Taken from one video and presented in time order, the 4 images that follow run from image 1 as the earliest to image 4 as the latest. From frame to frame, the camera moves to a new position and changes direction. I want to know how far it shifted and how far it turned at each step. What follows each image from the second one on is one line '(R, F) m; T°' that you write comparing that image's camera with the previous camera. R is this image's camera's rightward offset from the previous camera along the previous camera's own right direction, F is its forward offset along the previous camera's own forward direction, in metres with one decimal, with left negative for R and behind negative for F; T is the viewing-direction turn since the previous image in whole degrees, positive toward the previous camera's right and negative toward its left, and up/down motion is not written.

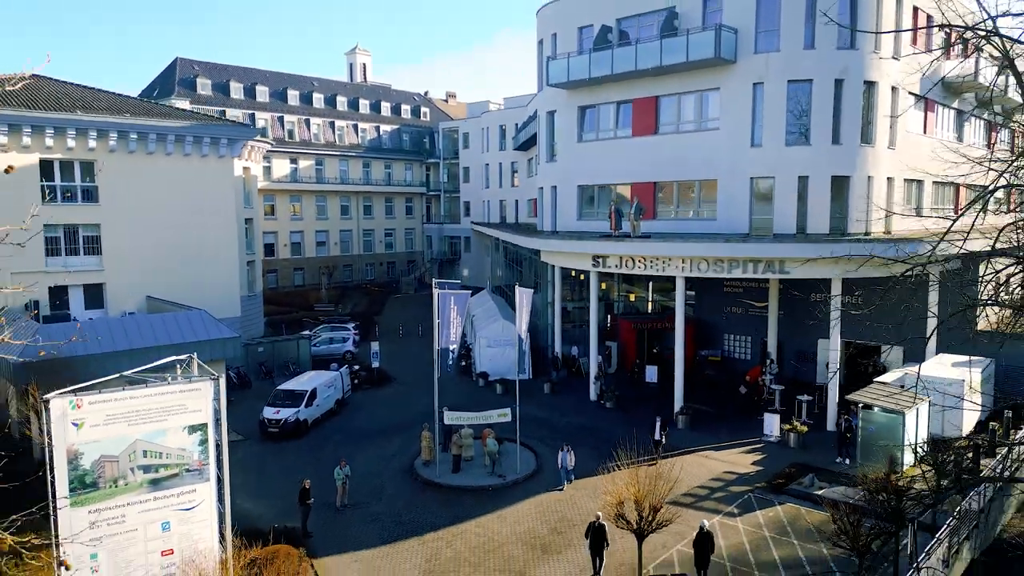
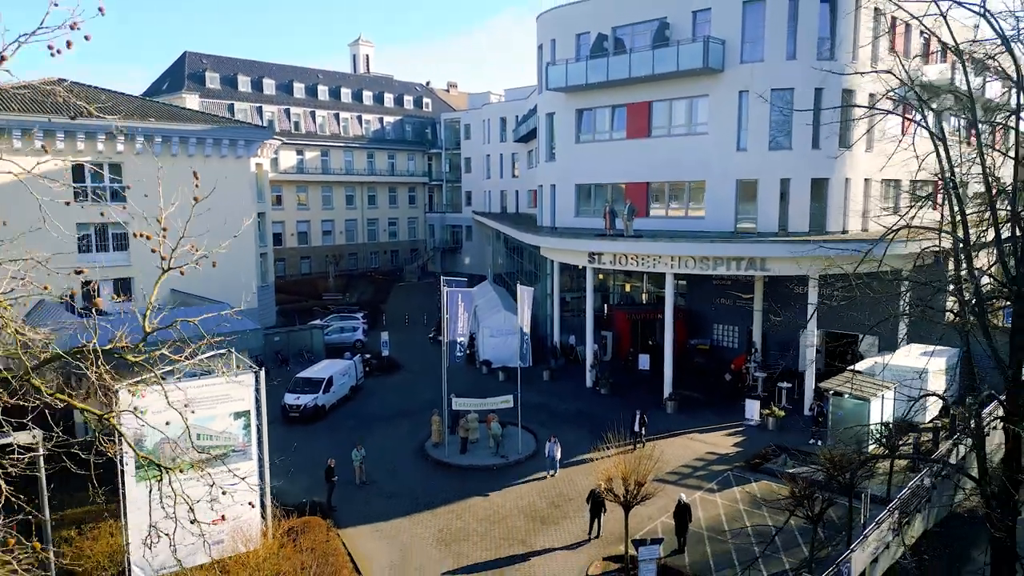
(-0.1, -1.5) m; 0°
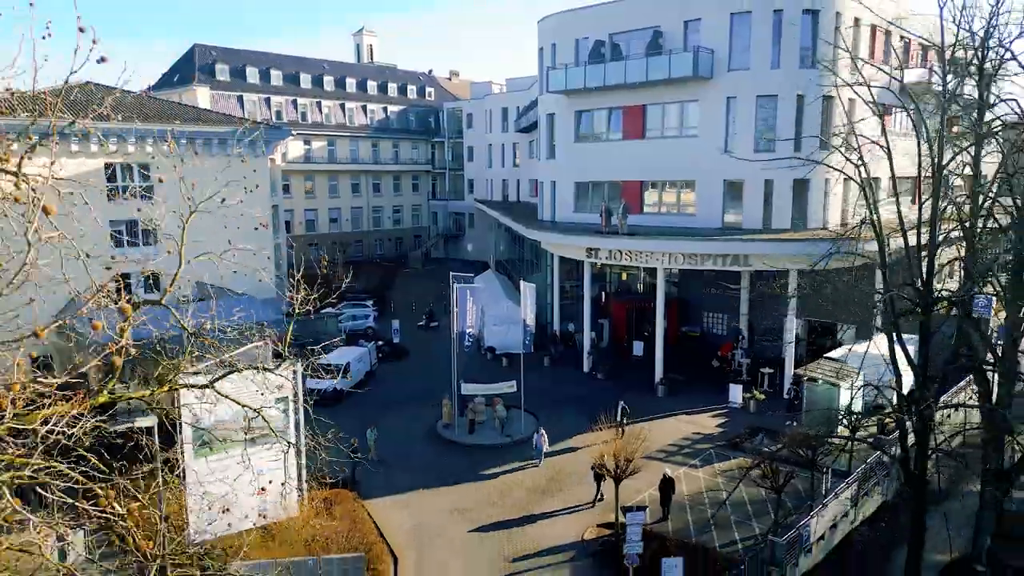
(-0.1, -1.7) m; 0°
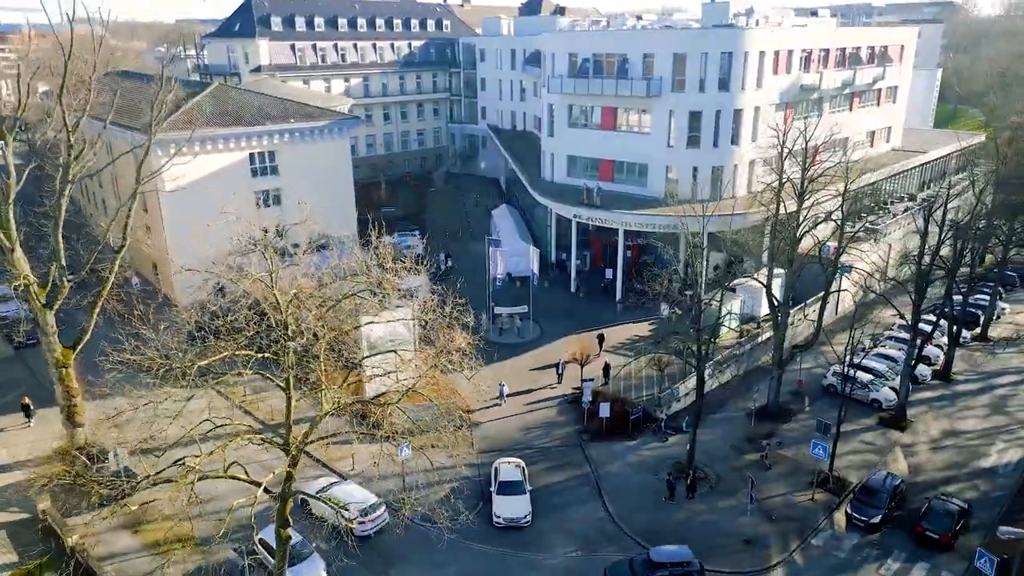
(-0.5, -12.3) m; 0°
